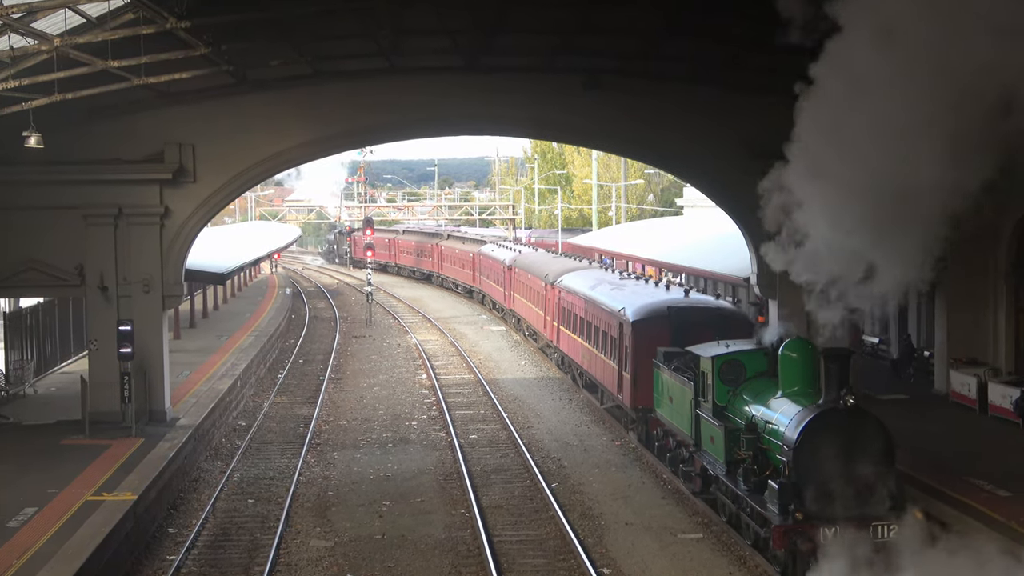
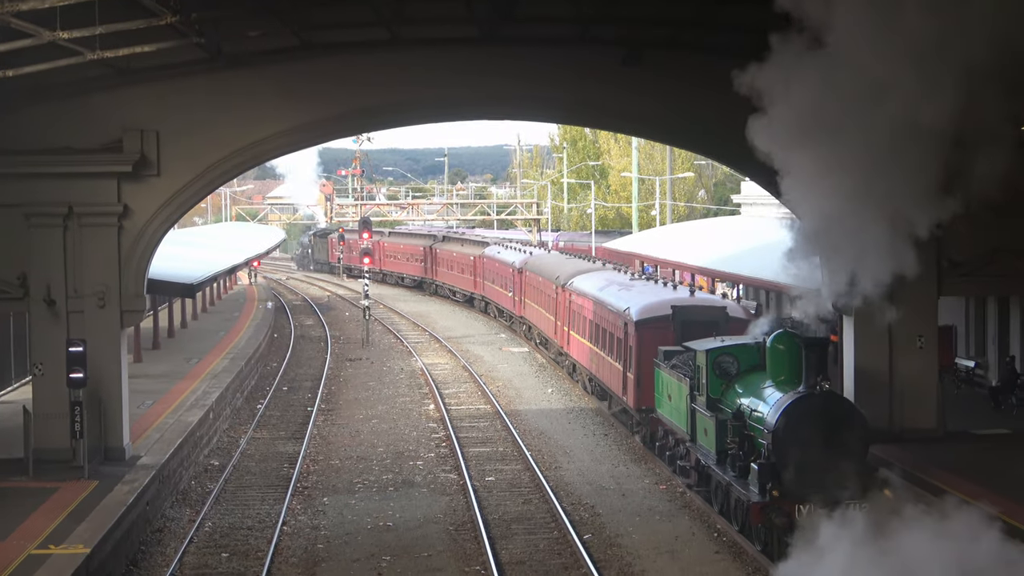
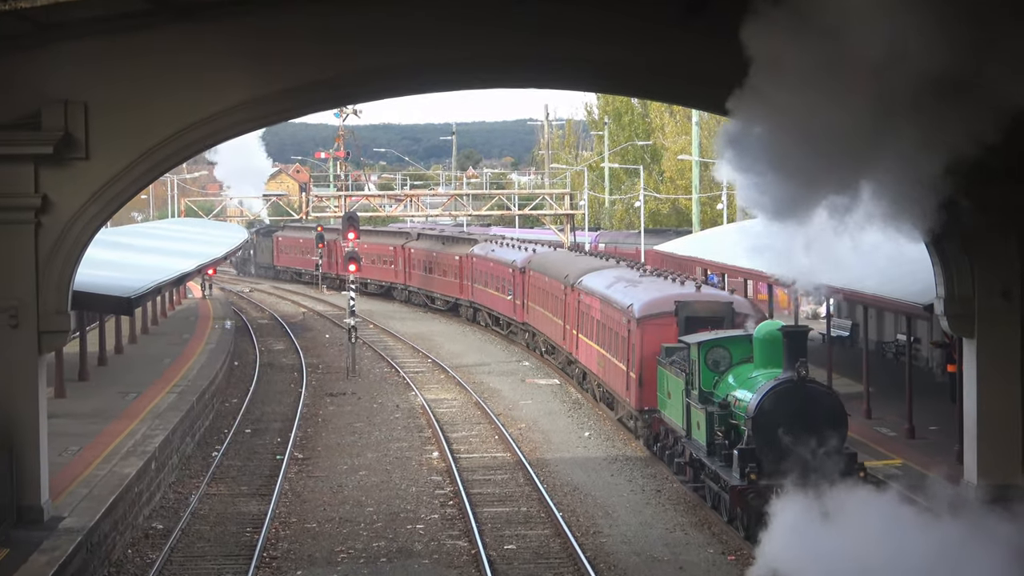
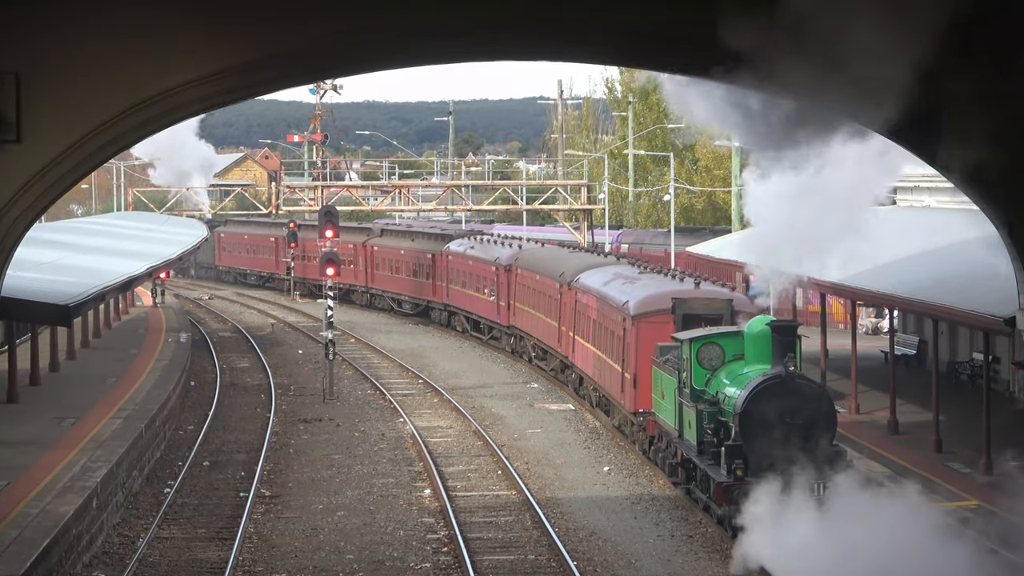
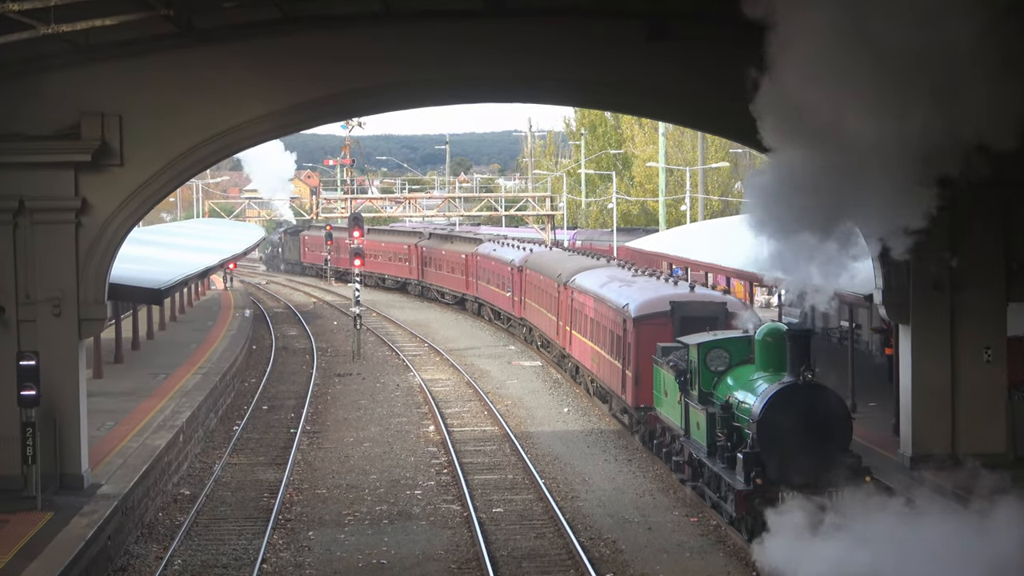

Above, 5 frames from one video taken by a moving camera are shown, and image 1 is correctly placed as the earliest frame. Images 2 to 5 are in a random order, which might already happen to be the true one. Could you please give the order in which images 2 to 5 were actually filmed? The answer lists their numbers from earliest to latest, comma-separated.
2, 5, 3, 4
